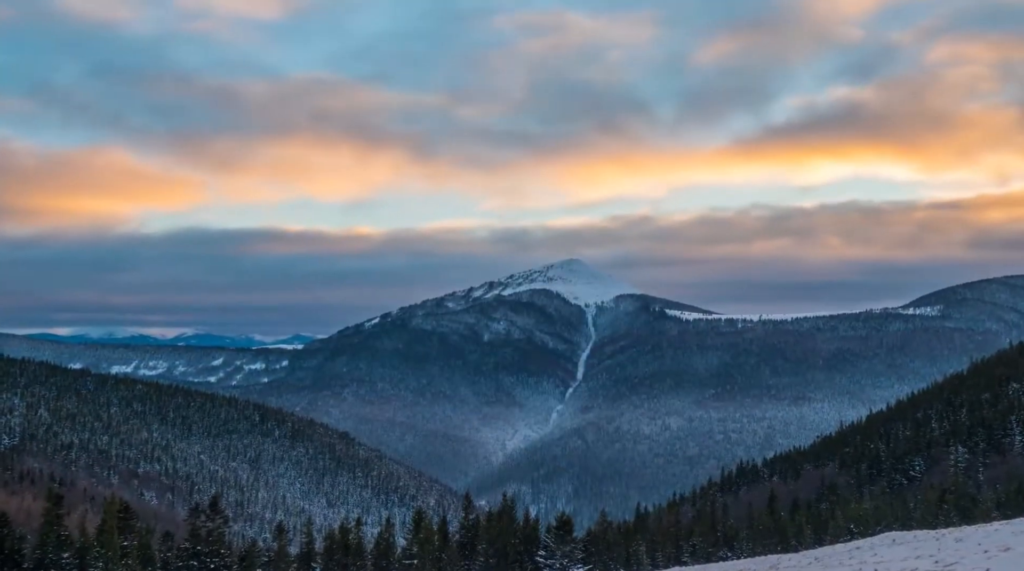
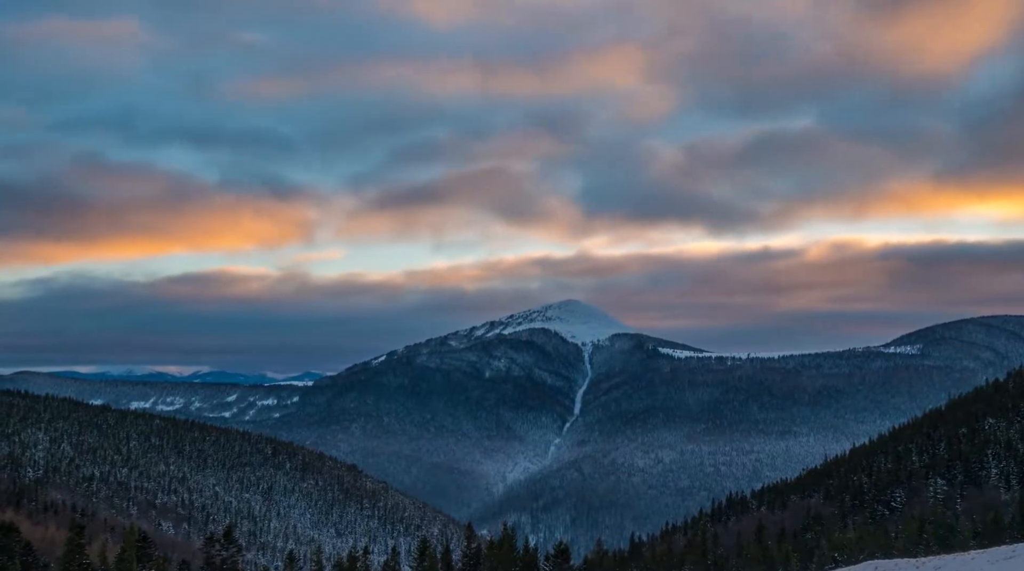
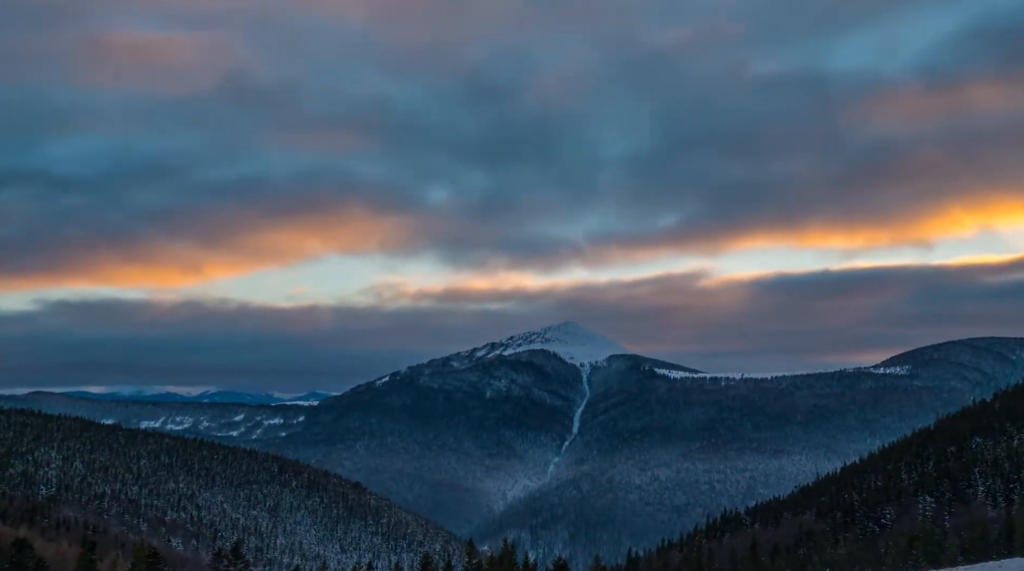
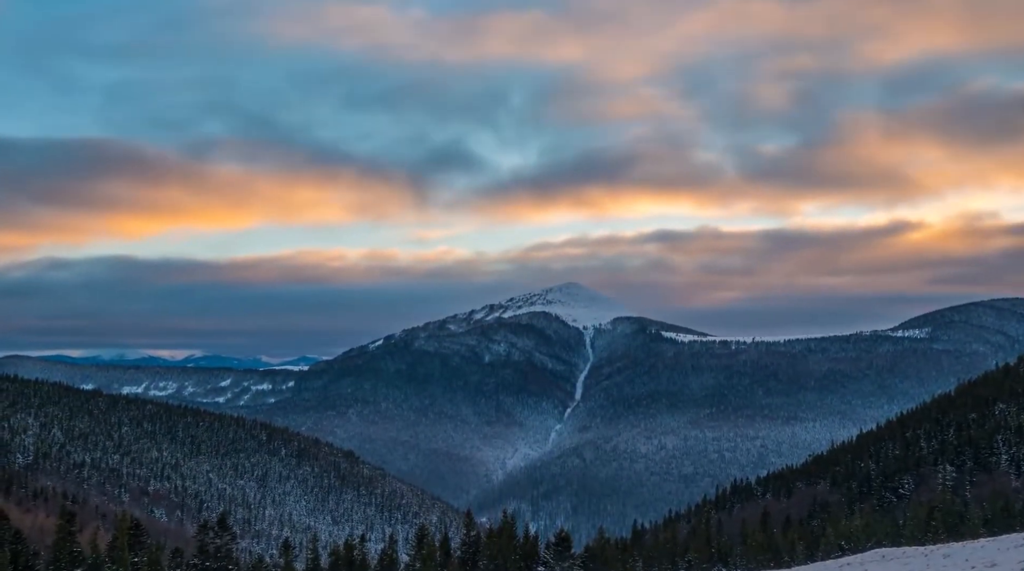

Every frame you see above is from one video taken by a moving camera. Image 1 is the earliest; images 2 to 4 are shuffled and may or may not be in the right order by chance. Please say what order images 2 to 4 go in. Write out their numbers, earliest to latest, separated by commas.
4, 2, 3
